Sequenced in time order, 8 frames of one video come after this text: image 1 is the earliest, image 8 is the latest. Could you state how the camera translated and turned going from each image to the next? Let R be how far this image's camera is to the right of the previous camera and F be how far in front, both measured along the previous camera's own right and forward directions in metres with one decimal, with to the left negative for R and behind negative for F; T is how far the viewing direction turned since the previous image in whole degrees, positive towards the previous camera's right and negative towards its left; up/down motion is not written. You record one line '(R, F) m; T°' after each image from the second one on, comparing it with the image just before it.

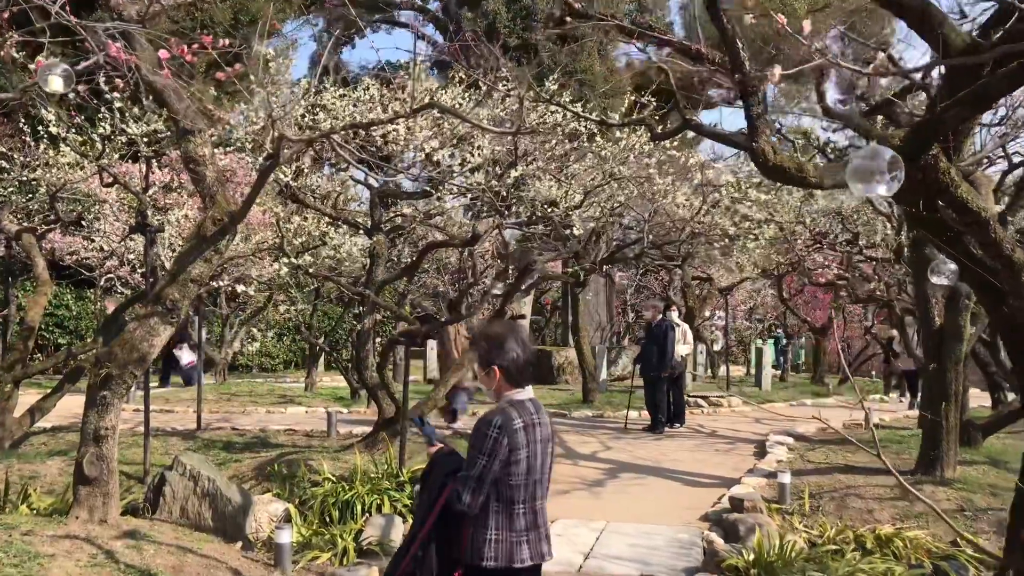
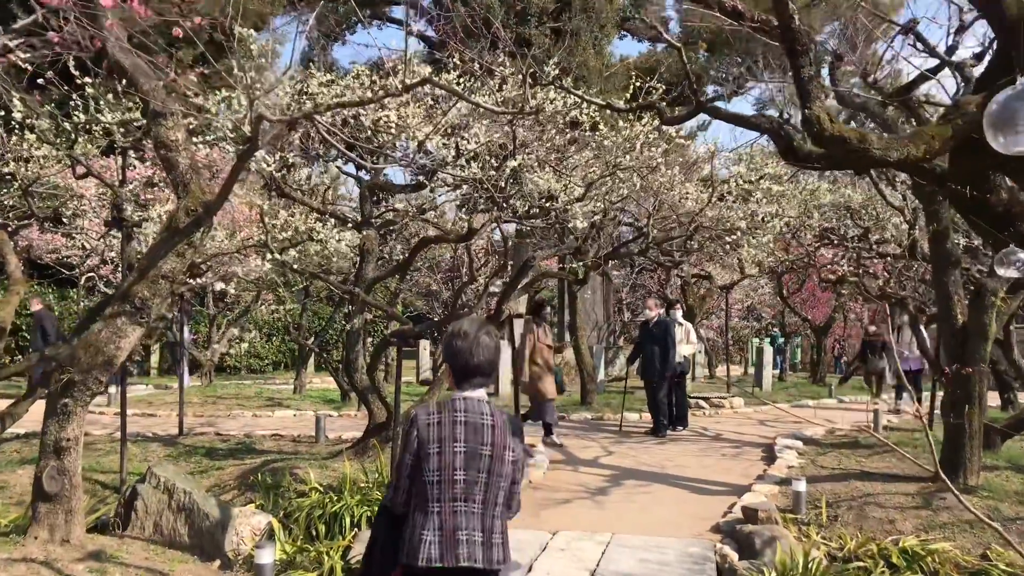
(-0.1, +0.5) m; +1°
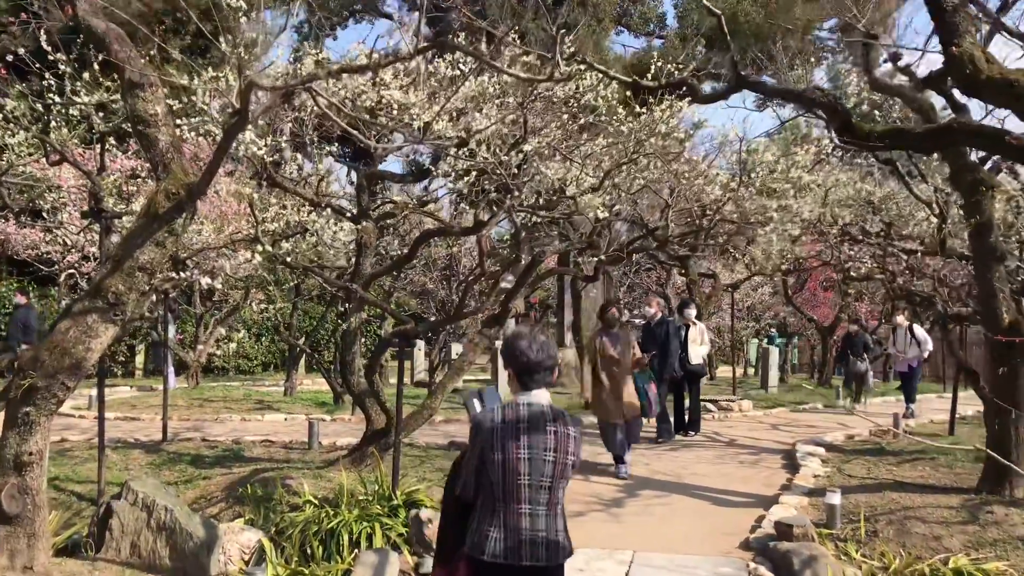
(-0.2, +0.6) m; +1°
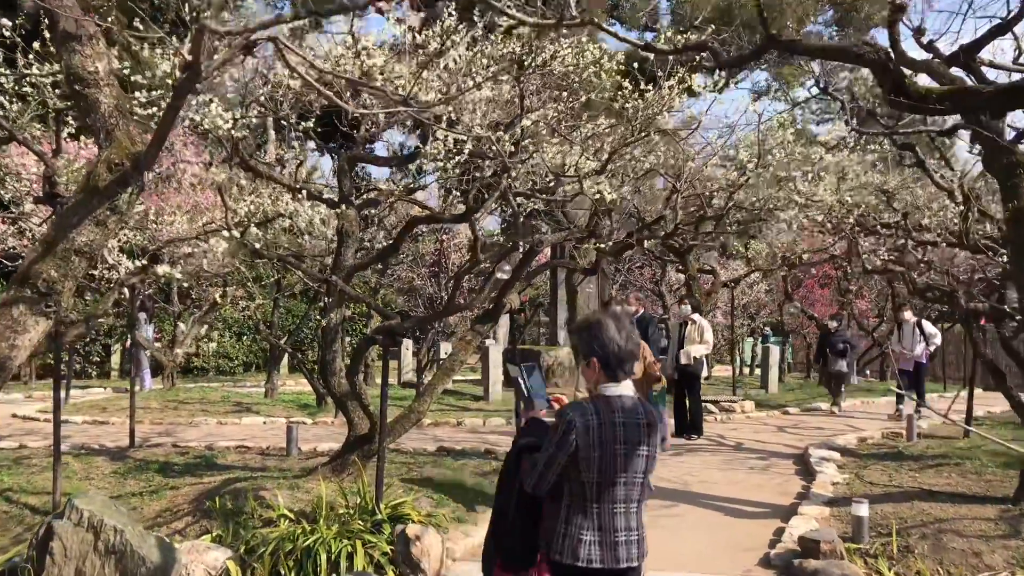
(-0.1, +0.6) m; +1°
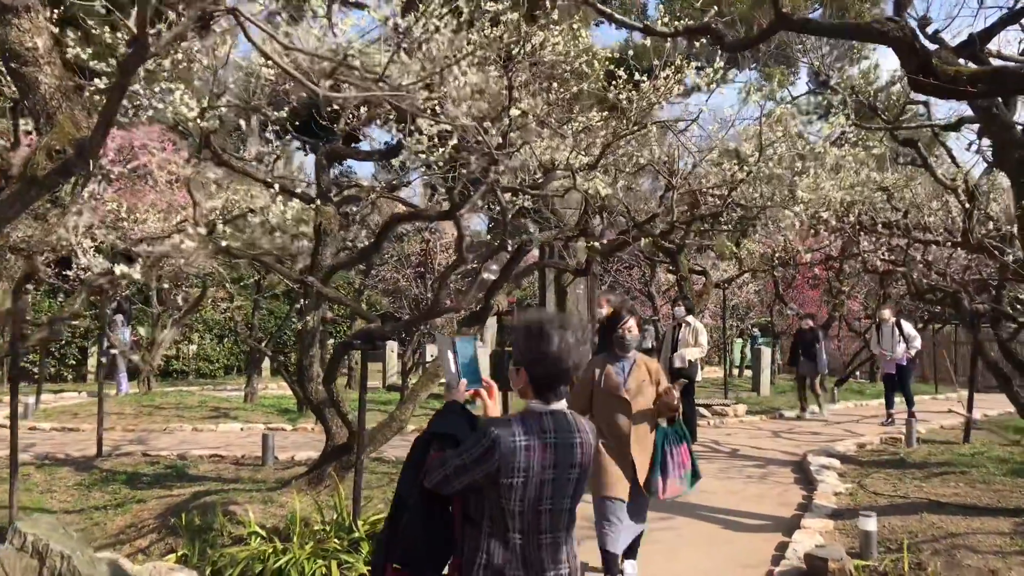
(0.0, +0.4) m; +1°
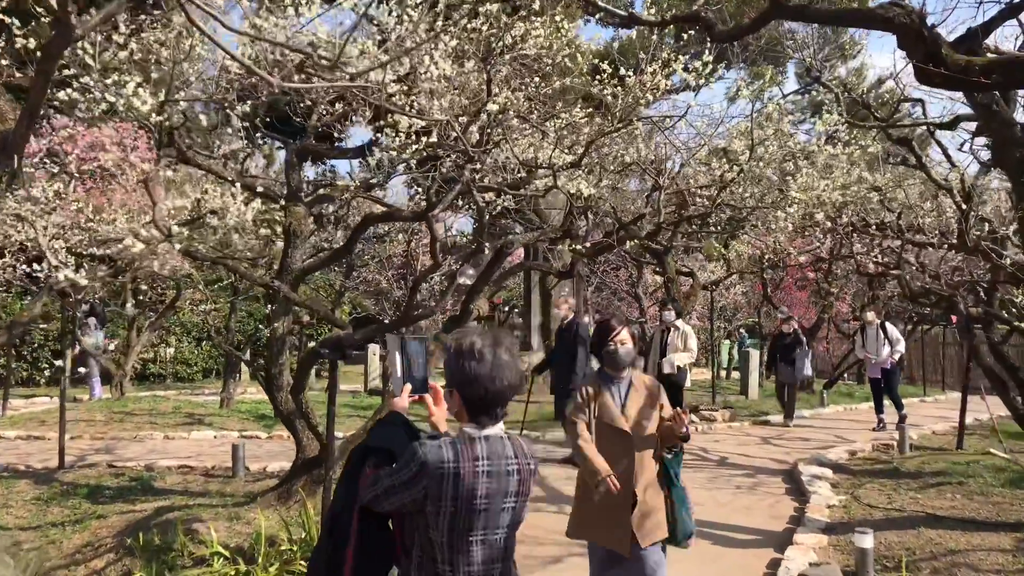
(+0.1, +0.3) m; +1°
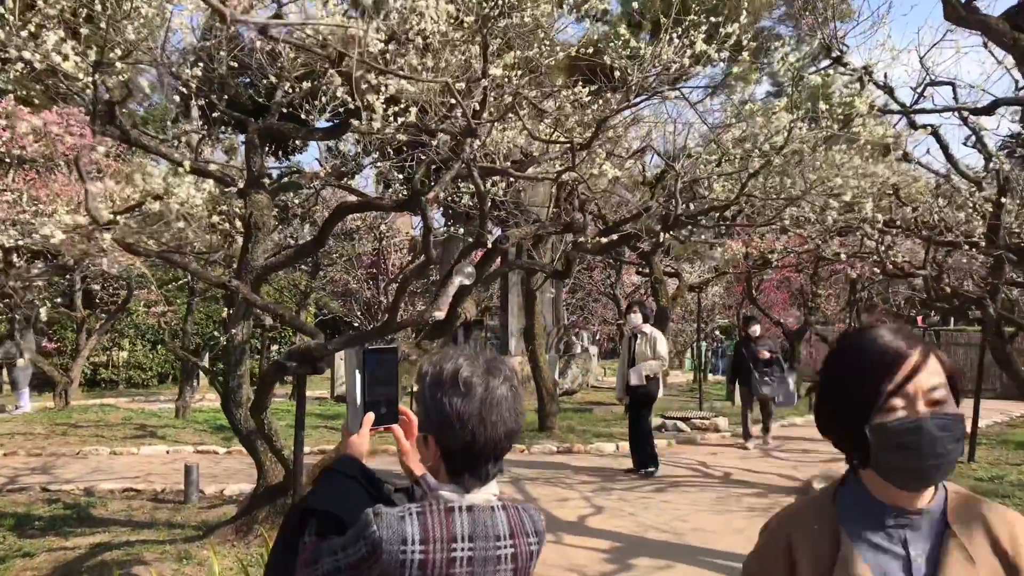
(-0.2, +0.8) m; +2°
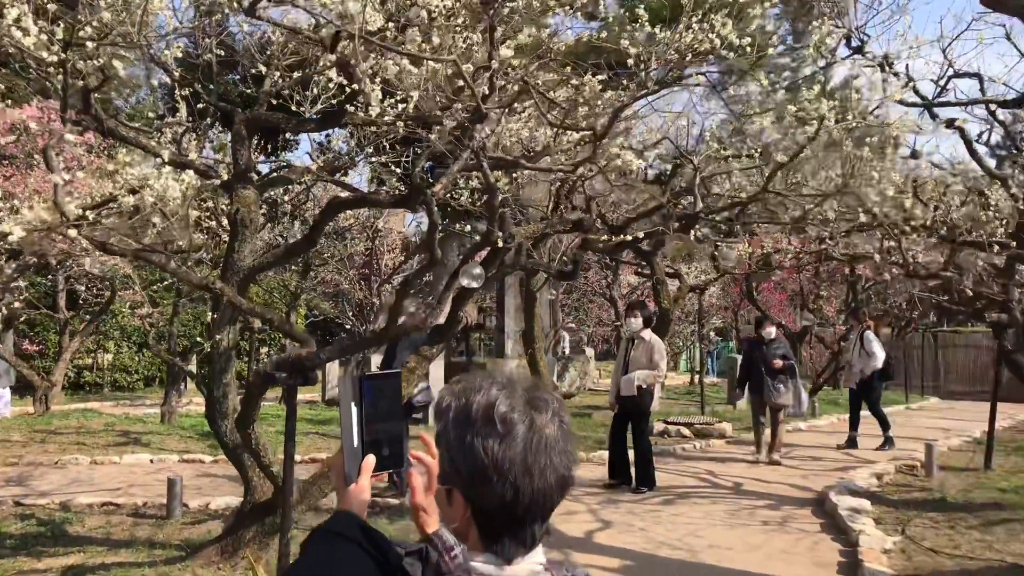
(-0.1, +0.4) m; +1°
